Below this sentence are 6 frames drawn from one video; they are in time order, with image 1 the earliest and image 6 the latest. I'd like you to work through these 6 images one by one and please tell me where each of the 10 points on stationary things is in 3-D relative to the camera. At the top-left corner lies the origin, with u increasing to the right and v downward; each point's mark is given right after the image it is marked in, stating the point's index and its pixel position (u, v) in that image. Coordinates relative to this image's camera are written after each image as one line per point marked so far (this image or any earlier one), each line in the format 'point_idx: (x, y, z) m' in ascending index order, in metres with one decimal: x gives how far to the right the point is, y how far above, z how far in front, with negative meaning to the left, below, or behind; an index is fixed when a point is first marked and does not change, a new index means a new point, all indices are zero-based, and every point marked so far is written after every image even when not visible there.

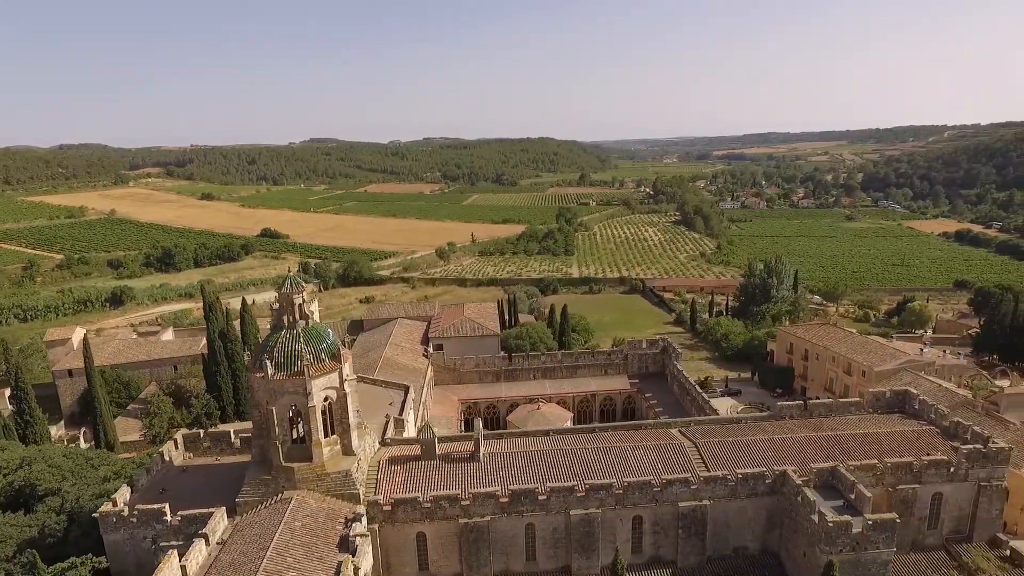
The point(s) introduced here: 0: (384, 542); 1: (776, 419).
0: (-3.1, -6.2, +14.6) m
1: (+8.2, -4.0, +18.6) m
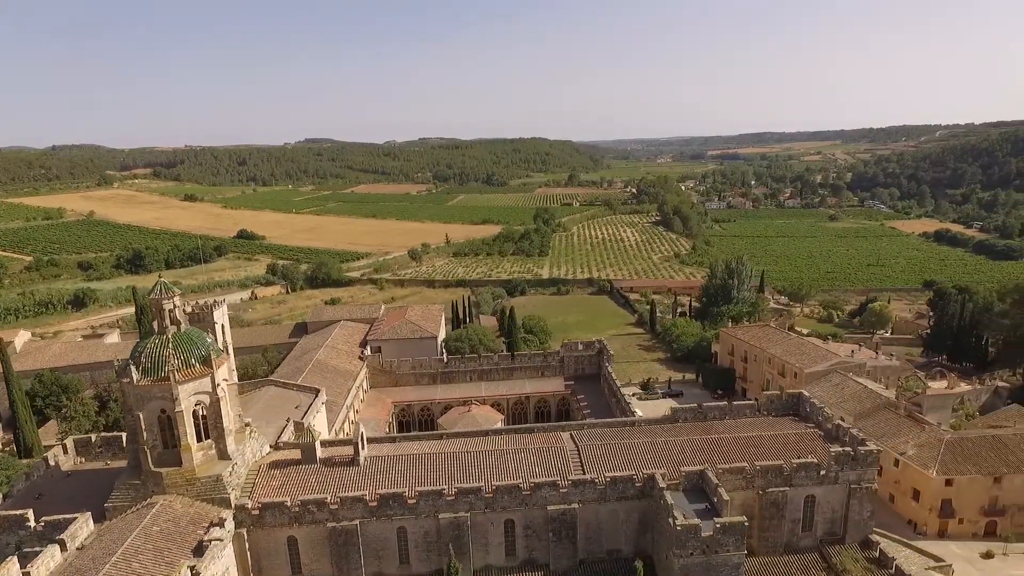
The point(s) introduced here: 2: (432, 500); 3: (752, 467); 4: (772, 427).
0: (-6.3, -6.3, +14.8) m
1: (+4.9, -4.2, +18.8) m
2: (-2.0, -5.2, +14.8) m
3: (+6.1, -4.5, +15.3) m
4: (+7.6, -4.1, +17.6) m
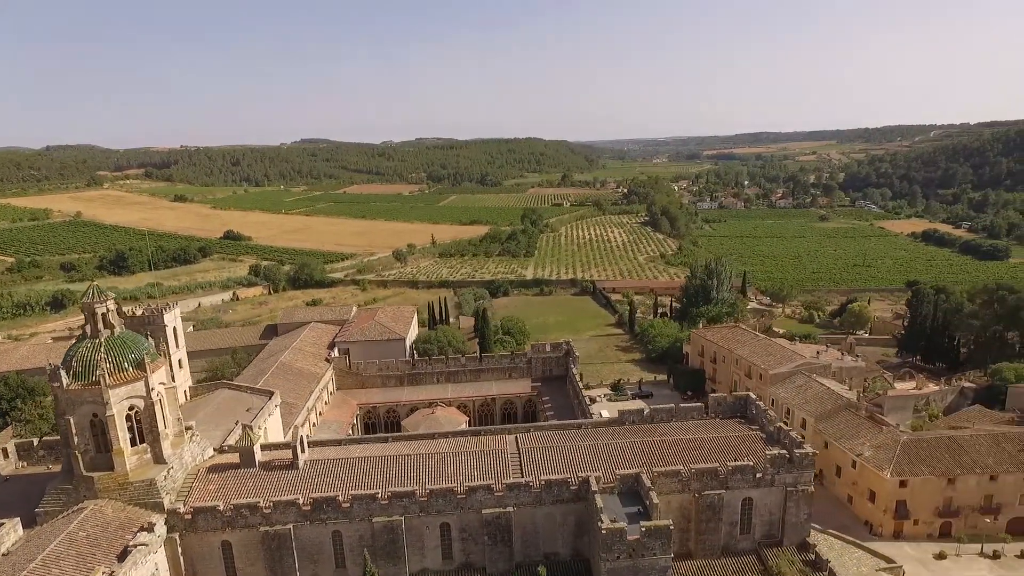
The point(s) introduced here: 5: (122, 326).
0: (-7.9, -6.4, +14.7) m
1: (+3.3, -4.2, +18.8) m
2: (-3.6, -5.3, +14.8) m
3: (+4.5, -4.6, +15.3) m
4: (+6.0, -4.1, +17.7) m
5: (-9.9, -1.0, +15.4) m
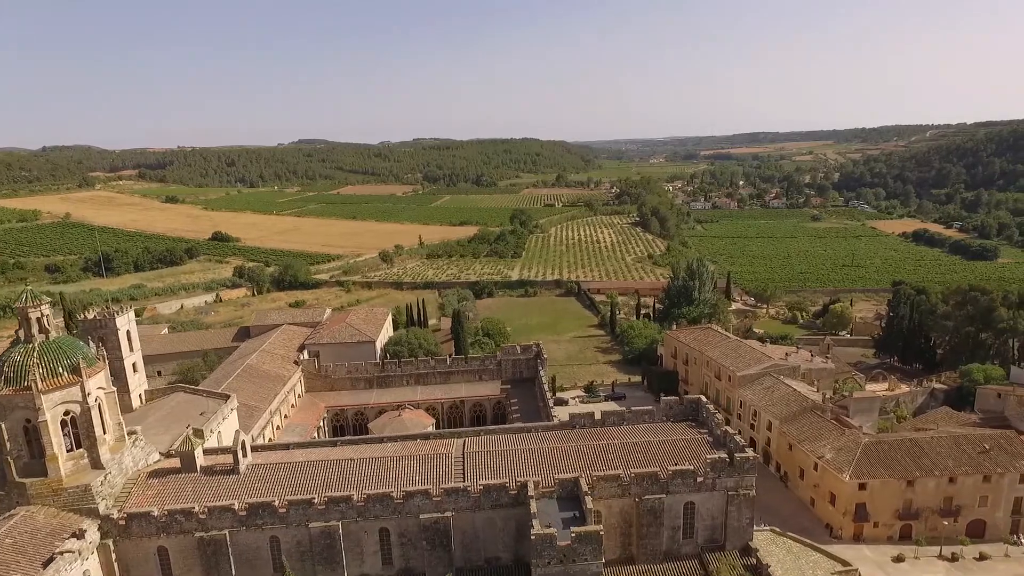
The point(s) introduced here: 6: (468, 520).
0: (-9.5, -6.5, +14.6) m
1: (+1.7, -4.3, +18.7) m
2: (-5.1, -5.4, +14.7) m
3: (+2.9, -4.7, +15.2) m
4: (+4.5, -4.2, +17.6) m
5: (-11.5, -1.1, +15.3) m
6: (-1.1, -5.8, +15.1) m
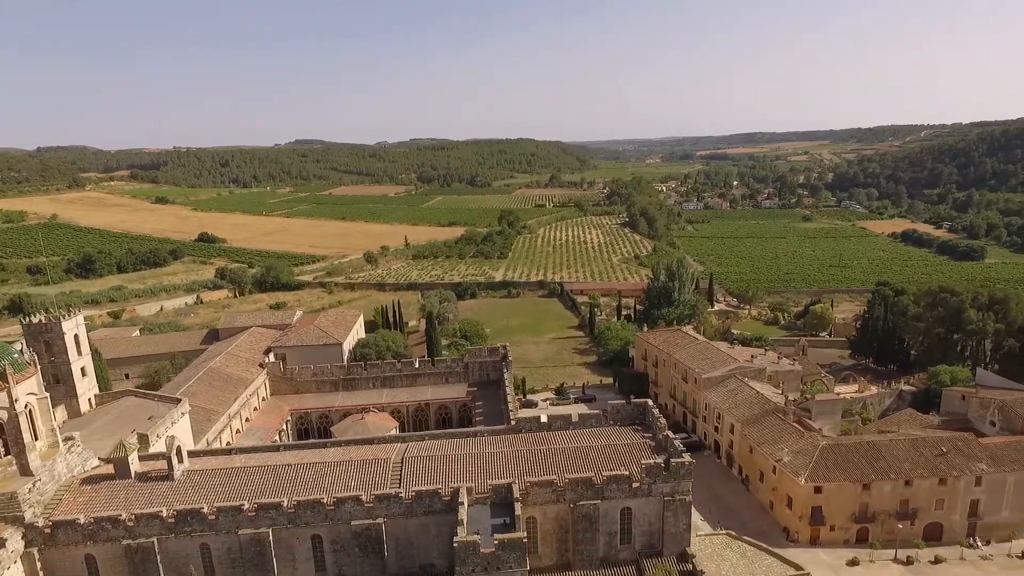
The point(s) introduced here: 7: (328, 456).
0: (-11.1, -6.6, +14.5) m
1: (+0.1, -4.4, +18.6) m
2: (-6.8, -5.5, +14.5) m
3: (+1.3, -4.8, +15.1) m
4: (+2.8, -4.3, +17.5) m
5: (-13.1, -1.2, +15.1) m
6: (-2.8, -5.9, +15.0) m
7: (-5.2, -4.8, +17.1) m
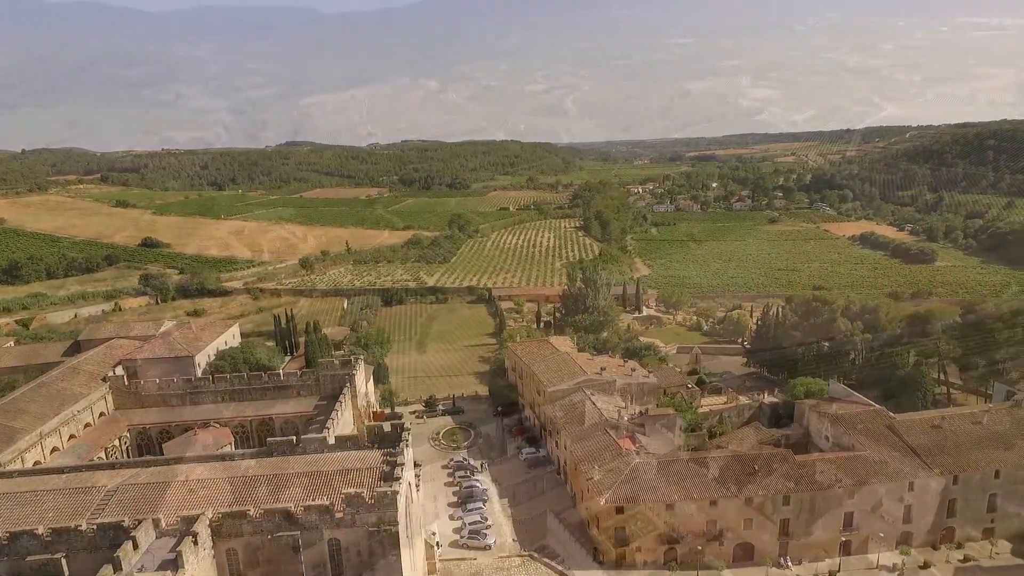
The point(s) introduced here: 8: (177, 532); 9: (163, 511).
0: (-18.5, -7.2, +13.7) m
1: (-7.3, -5.0, +17.9) m
2: (-14.1, -6.0, +13.8) m
3: (-6.1, -5.3, +14.4) m
4: (-4.6, -4.8, +16.8) m
5: (-20.5, -1.7, +14.3) m
6: (-10.1, -6.5, +14.3) m
7: (-12.6, -5.3, +16.3) m
8: (-7.9, -5.8, +14.1) m
9: (-8.6, -5.4, +14.8) m
